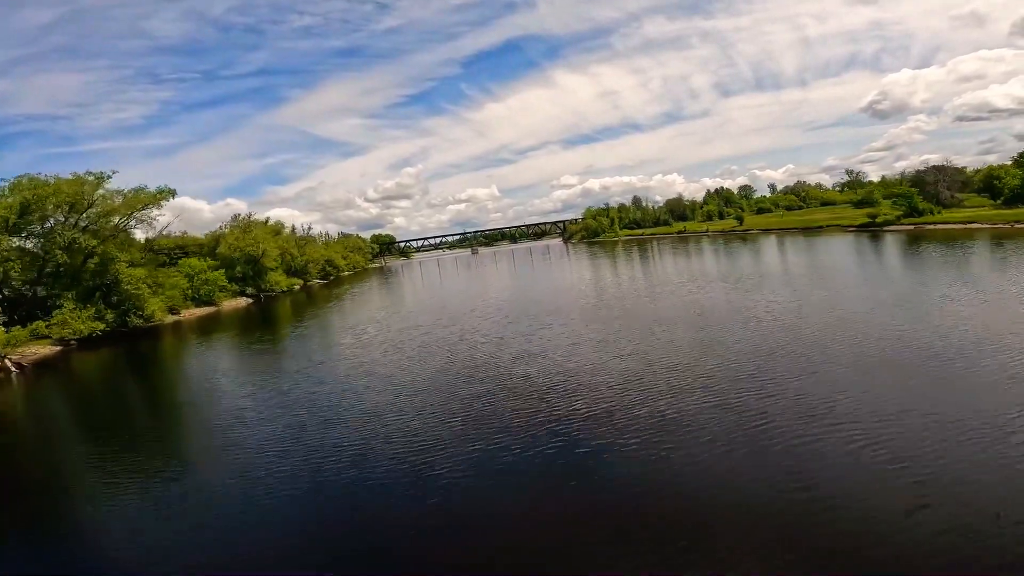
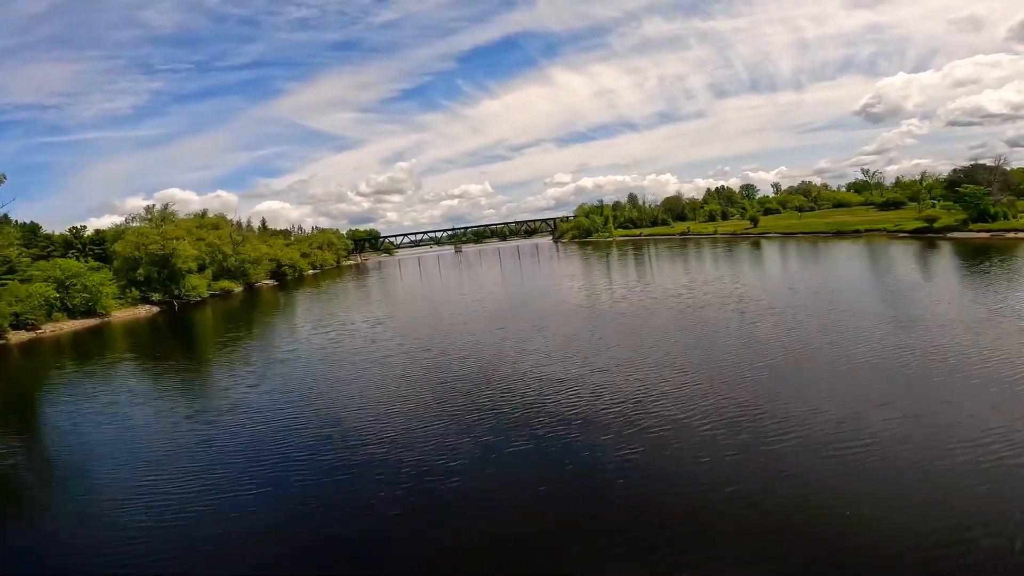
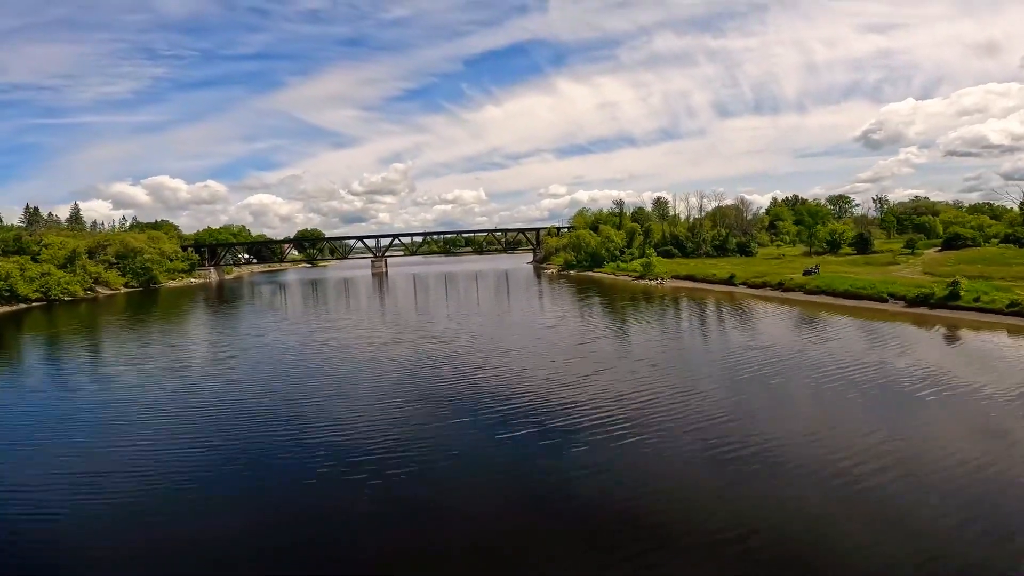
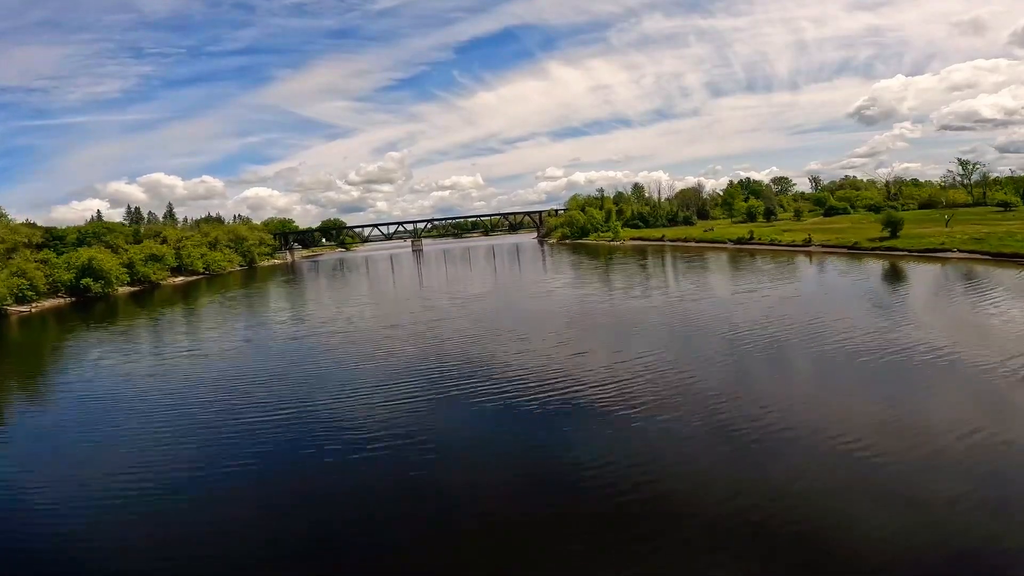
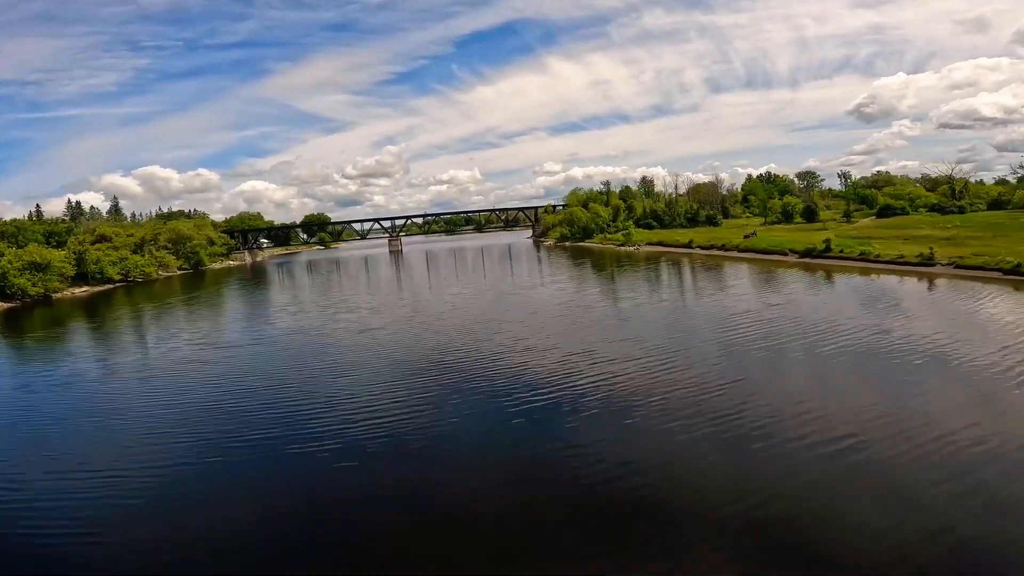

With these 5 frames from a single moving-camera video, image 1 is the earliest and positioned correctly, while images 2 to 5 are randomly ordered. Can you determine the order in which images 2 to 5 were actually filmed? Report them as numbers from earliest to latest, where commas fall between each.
2, 4, 5, 3
